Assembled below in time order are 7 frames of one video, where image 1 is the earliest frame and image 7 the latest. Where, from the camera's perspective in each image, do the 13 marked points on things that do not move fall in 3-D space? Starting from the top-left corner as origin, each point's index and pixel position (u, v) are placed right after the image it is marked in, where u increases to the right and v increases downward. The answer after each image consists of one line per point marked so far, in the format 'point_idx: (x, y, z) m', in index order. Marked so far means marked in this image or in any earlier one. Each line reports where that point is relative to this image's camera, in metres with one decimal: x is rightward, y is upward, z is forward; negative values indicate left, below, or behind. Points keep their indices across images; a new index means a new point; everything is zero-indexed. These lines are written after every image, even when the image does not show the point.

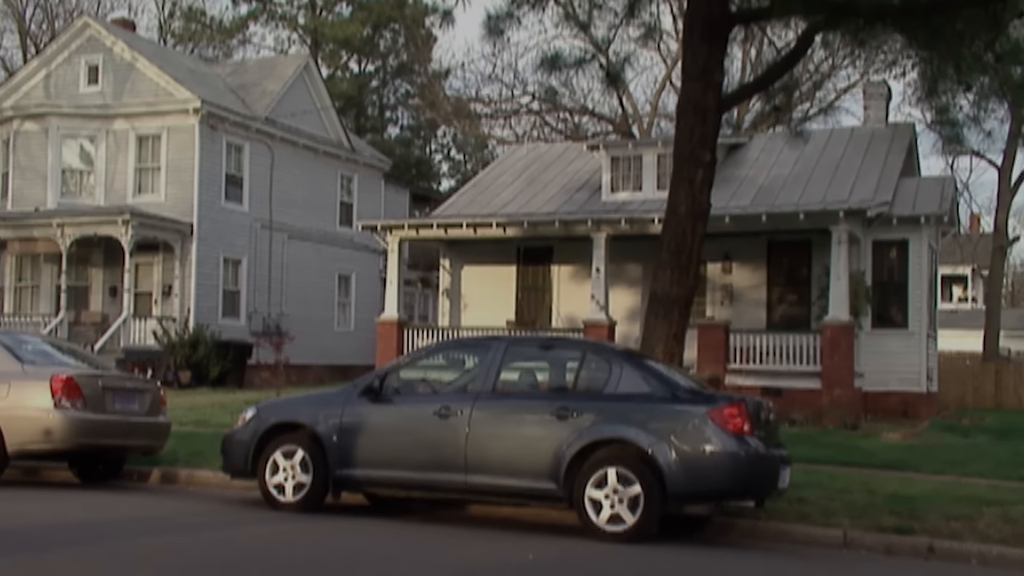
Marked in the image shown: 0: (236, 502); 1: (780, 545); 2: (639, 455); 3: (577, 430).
0: (-2.4, -1.8, +10.0) m
1: (+2.0, -1.9, +8.8) m
2: (+0.9, -1.1, +8.0) m
3: (+0.5, -1.0, +8.2) m
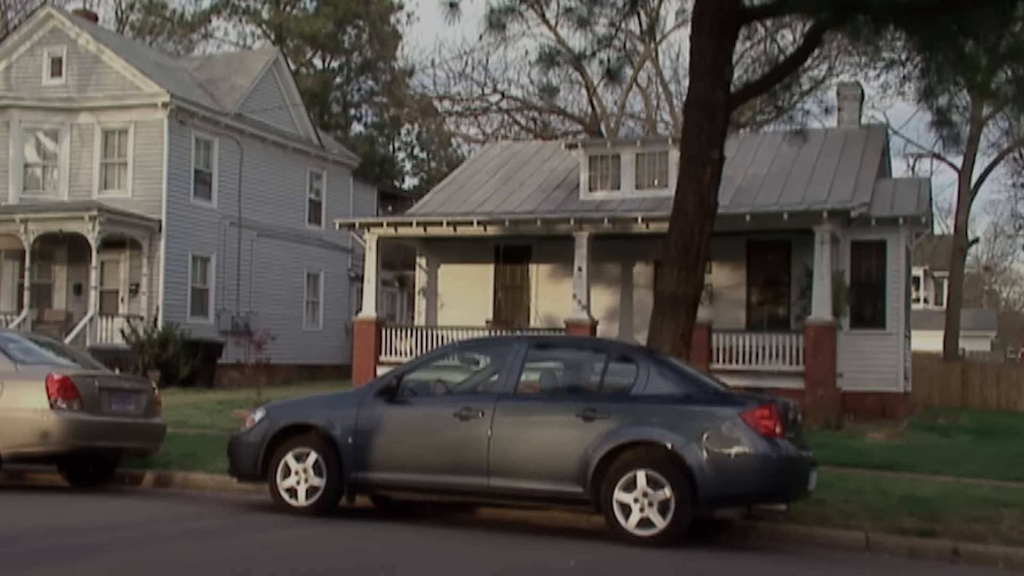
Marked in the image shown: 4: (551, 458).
0: (-2.3, -1.8, +9.7) m
1: (+2.1, -1.9, +8.7) m
2: (+1.1, -1.1, +7.9) m
3: (+0.6, -1.0, +8.0) m
4: (+0.3, -1.2, +8.1) m
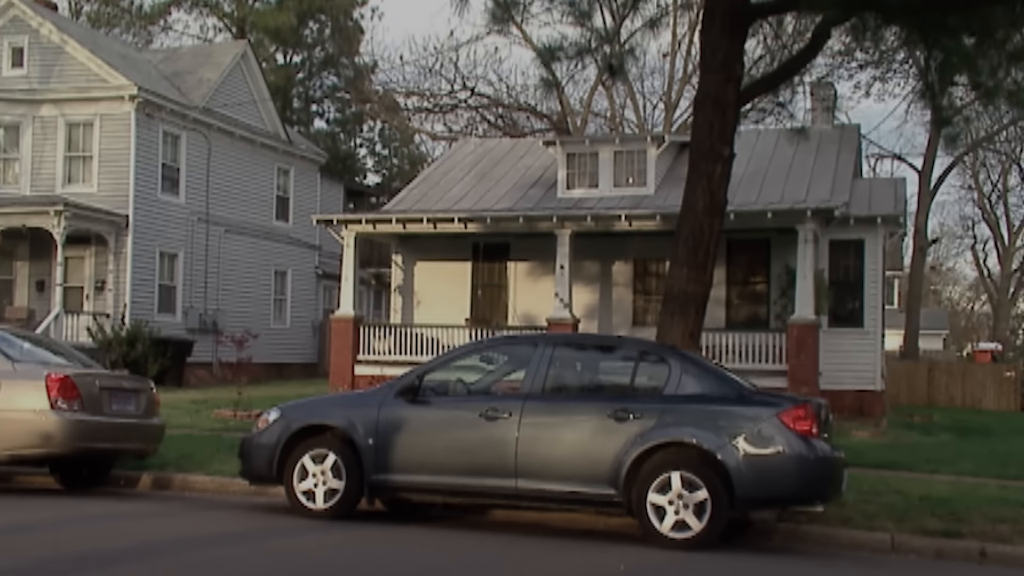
0: (-2.1, -1.8, +9.4) m
1: (+2.3, -1.9, +8.6) m
2: (+1.3, -1.1, +7.7) m
3: (+0.9, -1.0, +7.8) m
4: (+0.5, -1.2, +7.9) m
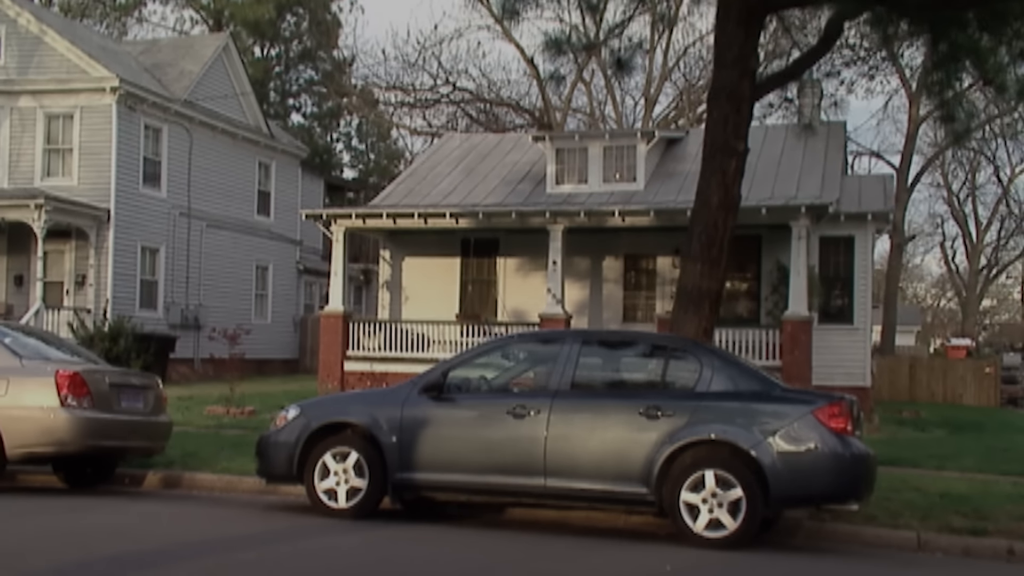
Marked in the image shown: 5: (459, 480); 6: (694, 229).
0: (-2.0, -1.7, +9.2) m
1: (+2.5, -1.9, +8.5) m
2: (+1.5, -1.1, +7.6) m
3: (+1.1, -0.9, +7.7) m
4: (+0.7, -1.1, +7.8) m
5: (-0.4, -1.3, +8.2) m
6: (+1.7, +0.6, +11.0) m
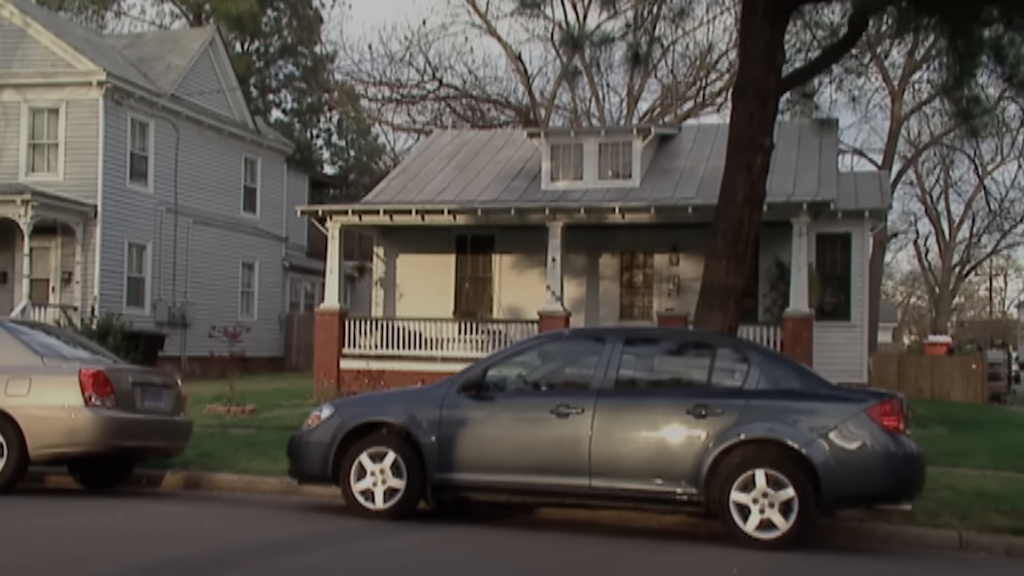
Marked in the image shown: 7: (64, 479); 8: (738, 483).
0: (-1.7, -1.7, +9.0) m
1: (+2.8, -1.9, +8.4) m
2: (+1.8, -1.1, +7.5) m
3: (+1.4, -0.9, +7.6) m
4: (+1.0, -1.1, +7.7) m
5: (-0.1, -1.3, +8.0) m
6: (+1.9, +0.6, +10.9) m
7: (-4.0, -1.7, +10.3) m
8: (+1.5, -1.3, +7.5) m
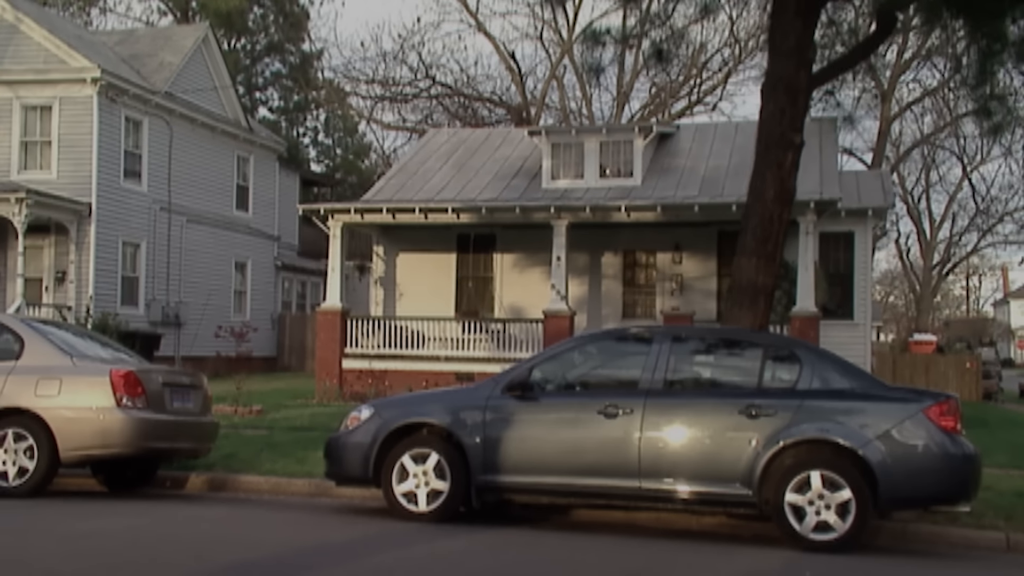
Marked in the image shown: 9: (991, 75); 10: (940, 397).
0: (-1.4, -1.7, +8.8) m
1: (+3.1, -1.9, +8.3) m
2: (+2.1, -1.1, +7.4) m
3: (+1.7, -0.9, +7.5) m
4: (+1.3, -1.1, +7.6) m
5: (+0.2, -1.3, +7.9) m
6: (+2.2, +0.6, +10.8) m
7: (-3.7, -1.7, +10.1) m
8: (+1.8, -1.2, +7.4) m
9: (+4.9, +2.1, +11.6) m
10: (+2.7, -0.7, +7.5) m
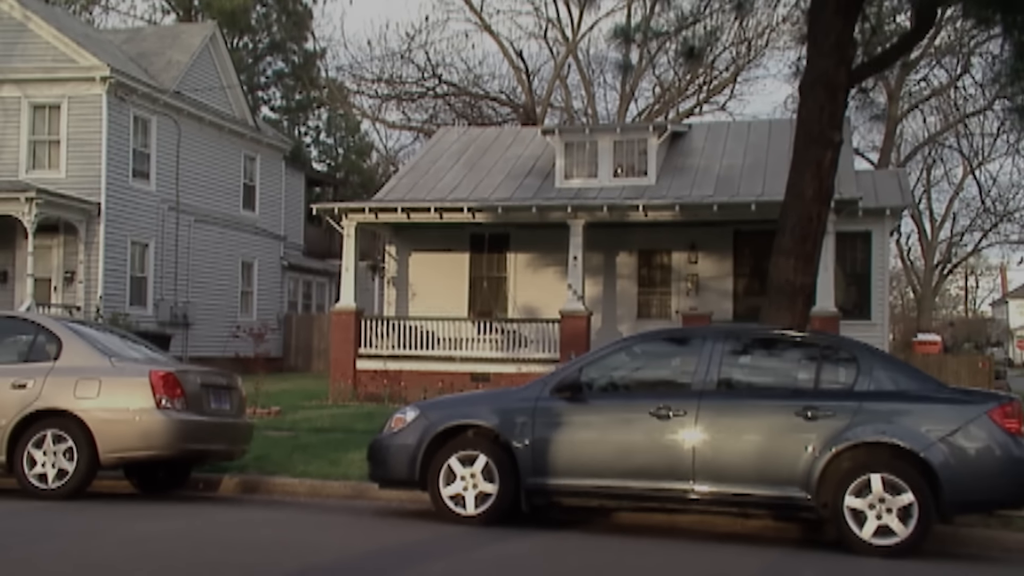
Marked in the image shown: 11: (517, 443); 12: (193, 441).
0: (-1.1, -1.7, +8.7) m
1: (+3.4, -1.8, +8.2) m
2: (+2.4, -1.1, +7.3) m
3: (+2.0, -0.9, +7.4) m
4: (+1.6, -1.1, +7.4) m
5: (+0.6, -1.3, +7.7) m
6: (+2.5, +0.6, +10.7) m
7: (-3.4, -1.7, +9.9) m
8: (+2.1, -1.2, +7.3) m
9: (+5.2, +2.1, +11.5) m
10: (+3.1, -0.7, +7.4) m
11: (0.0, -1.0, +7.8) m
12: (-2.4, -1.1, +8.7) m
